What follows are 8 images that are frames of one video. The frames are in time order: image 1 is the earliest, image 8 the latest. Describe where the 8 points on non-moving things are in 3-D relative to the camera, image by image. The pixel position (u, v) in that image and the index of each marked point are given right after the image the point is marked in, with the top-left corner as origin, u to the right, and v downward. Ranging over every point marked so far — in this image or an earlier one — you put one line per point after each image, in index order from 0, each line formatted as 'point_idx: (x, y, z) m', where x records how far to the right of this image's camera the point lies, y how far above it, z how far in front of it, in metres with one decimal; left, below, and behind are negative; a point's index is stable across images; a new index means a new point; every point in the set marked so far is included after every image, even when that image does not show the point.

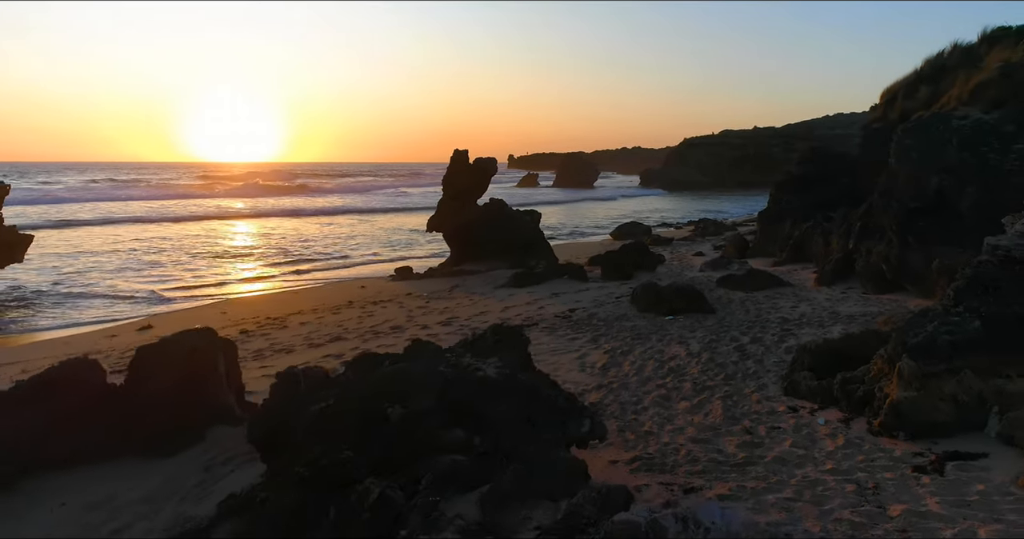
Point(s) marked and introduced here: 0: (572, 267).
0: (+1.0, 0.0, +12.2) m
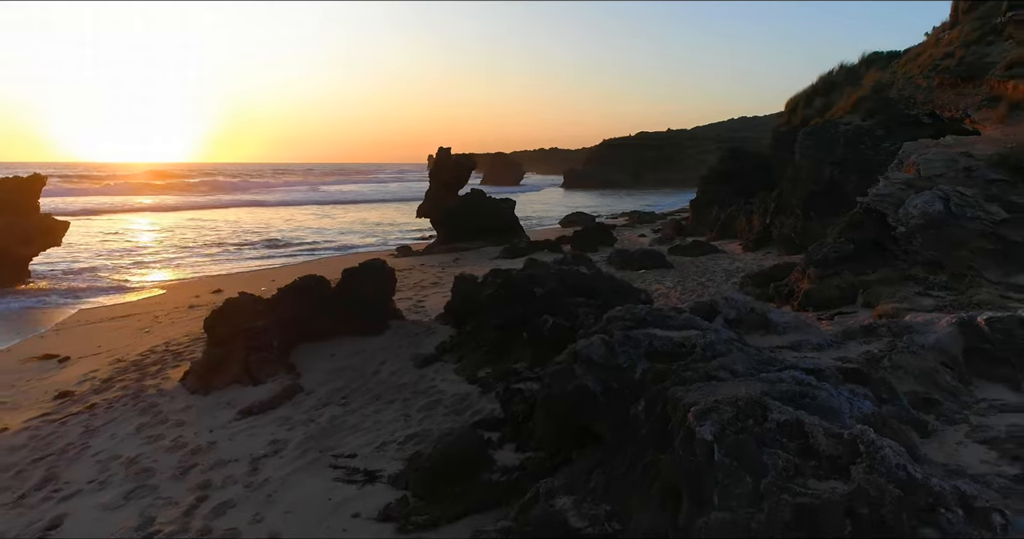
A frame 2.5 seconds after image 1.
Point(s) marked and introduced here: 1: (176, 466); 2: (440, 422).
0: (+0.8, +0.5, +14.8) m
1: (-1.9, -1.1, +4.3) m
2: (-0.4, -0.9, +4.5) m
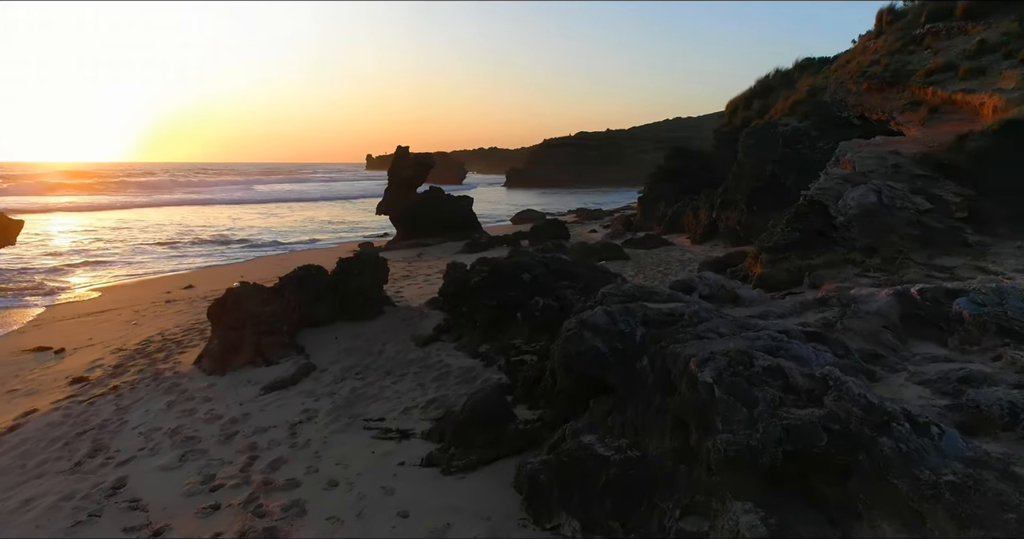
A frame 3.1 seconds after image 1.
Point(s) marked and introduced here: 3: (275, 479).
0: (-0.1, +0.6, +15.5) m
1: (-1.8, -1.0, +4.7) m
2: (-0.4, -0.8, +5.0) m
3: (-1.3, -1.1, +3.9) m
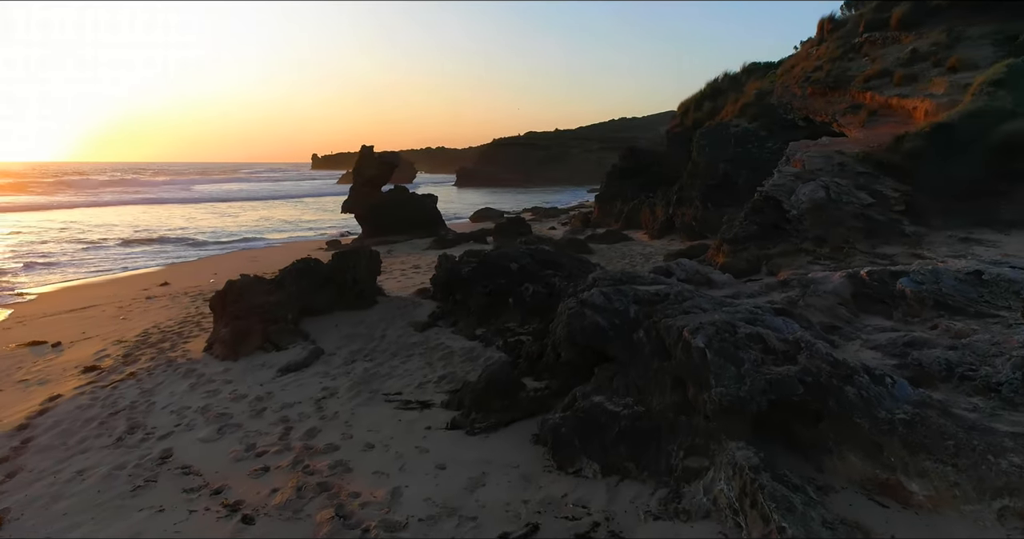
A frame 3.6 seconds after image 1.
0: (-0.8, +0.7, +16.0) m
1: (-1.8, -1.0, +5.1) m
2: (-0.4, -0.7, +5.5) m
3: (-1.2, -1.0, +4.4) m
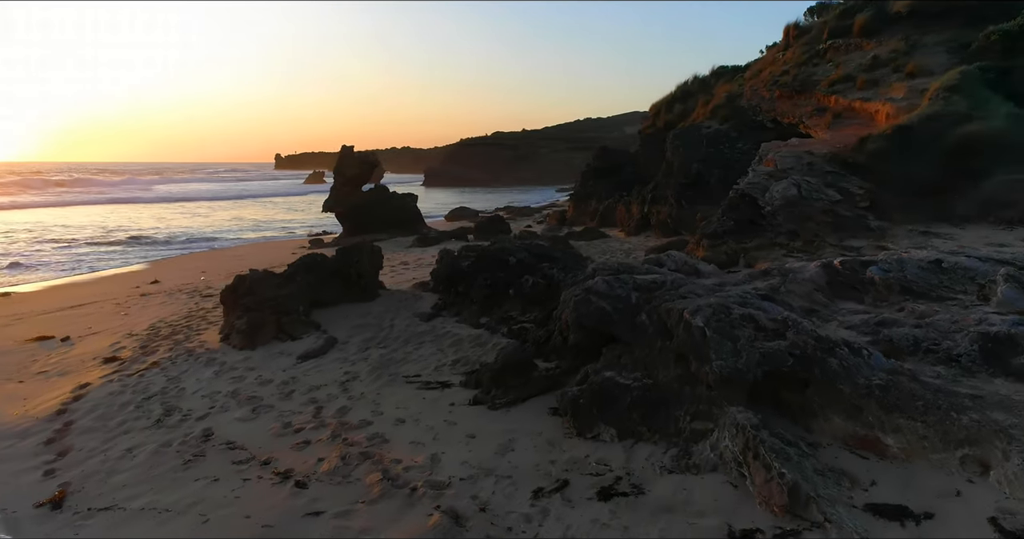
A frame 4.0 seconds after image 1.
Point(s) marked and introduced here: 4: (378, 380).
0: (-1.2, +0.8, +16.3) m
1: (-1.7, -0.9, +5.4) m
2: (-0.3, -0.7, +5.9) m
3: (-1.1, -1.0, +4.8) m
4: (-1.0, -0.8, +5.5) m
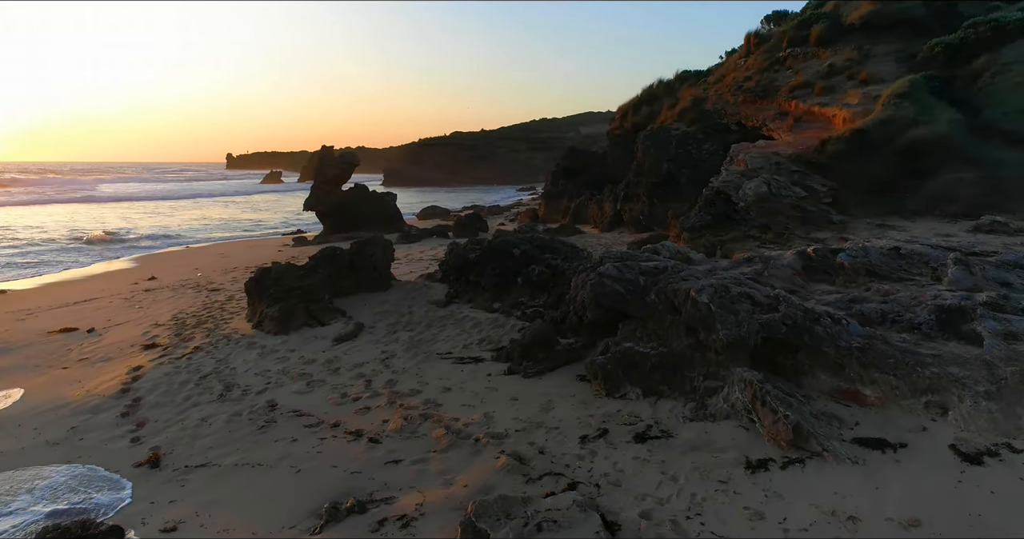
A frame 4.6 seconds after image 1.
0: (-1.7, +0.9, +16.9) m
1: (-1.5, -0.8, +6.0) m
2: (-0.2, -0.6, +6.6) m
3: (-0.8, -0.9, +5.4) m
4: (-0.8, -0.7, +6.1) m
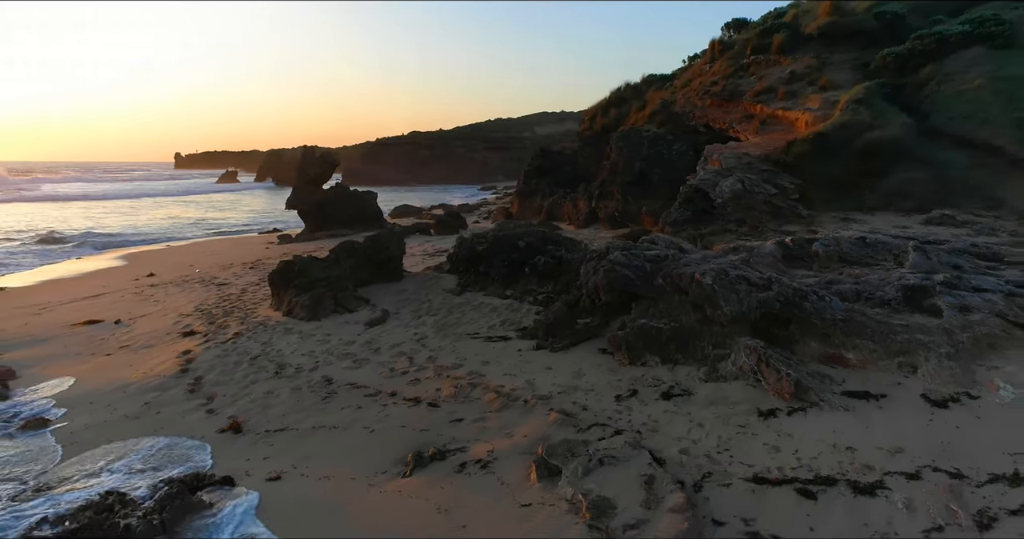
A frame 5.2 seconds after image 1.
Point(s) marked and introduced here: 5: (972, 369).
0: (-2.2, +1.0, +17.5) m
1: (-1.3, -0.7, +6.7) m
2: (0.0, -0.4, +7.3) m
3: (-0.6, -0.8, +6.1) m
4: (-0.6, -0.6, +6.8) m
5: (+3.2, -0.7, +5.1) m
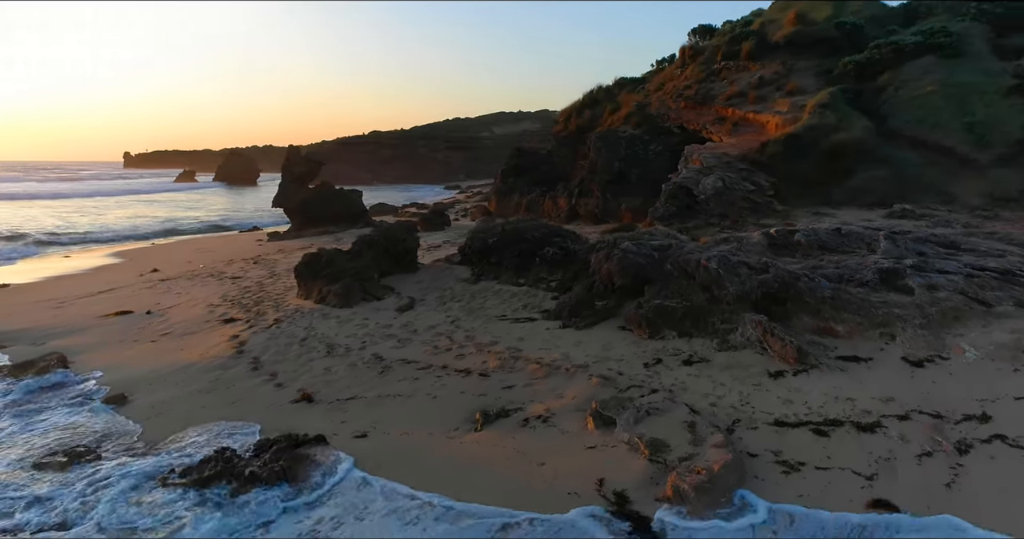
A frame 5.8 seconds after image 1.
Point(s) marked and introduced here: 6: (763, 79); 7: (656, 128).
0: (-2.6, +1.1, +18.1) m
1: (-1.1, -0.6, +7.3) m
2: (+0.2, -0.3, +8.1) m
3: (-0.3, -0.7, +6.8) m
4: (-0.4, -0.5, +7.5) m
5: (+3.5, -0.5, +6.0) m
6: (+5.2, +4.0, +15.5) m
7: (+3.4, +3.4, +17.6) m
